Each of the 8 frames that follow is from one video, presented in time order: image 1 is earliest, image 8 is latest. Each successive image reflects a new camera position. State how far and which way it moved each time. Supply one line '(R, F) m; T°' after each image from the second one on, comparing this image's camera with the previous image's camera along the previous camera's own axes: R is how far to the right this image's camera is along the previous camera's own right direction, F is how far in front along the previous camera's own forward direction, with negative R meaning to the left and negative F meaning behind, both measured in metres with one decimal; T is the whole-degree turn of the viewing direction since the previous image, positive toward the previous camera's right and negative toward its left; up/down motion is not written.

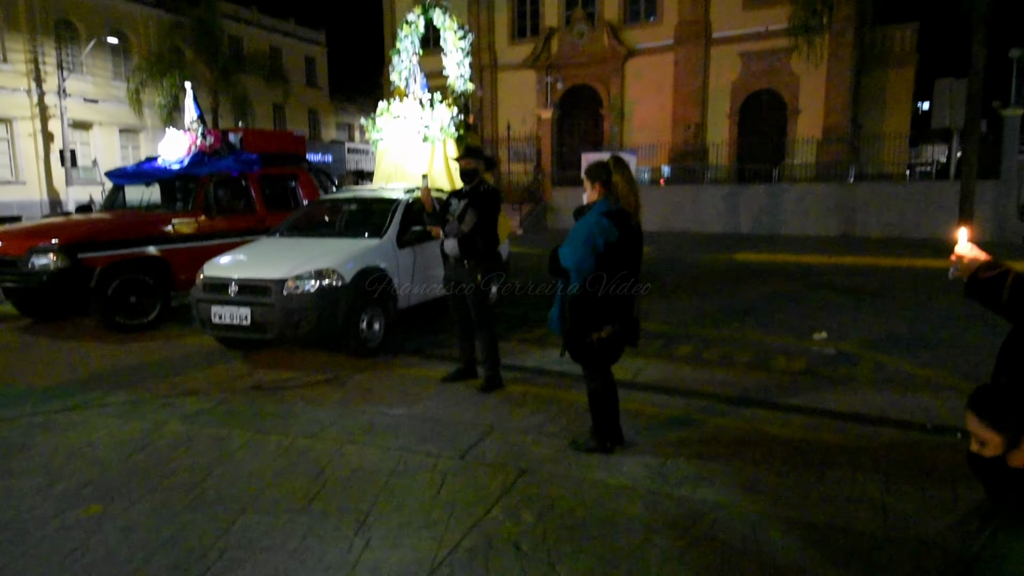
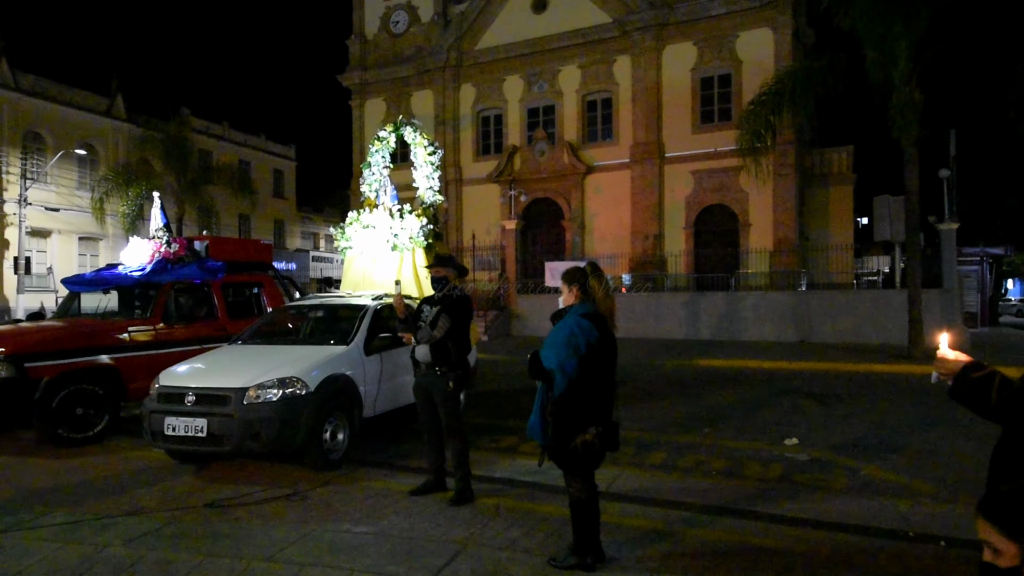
(-0.1, +0.1) m; +3°
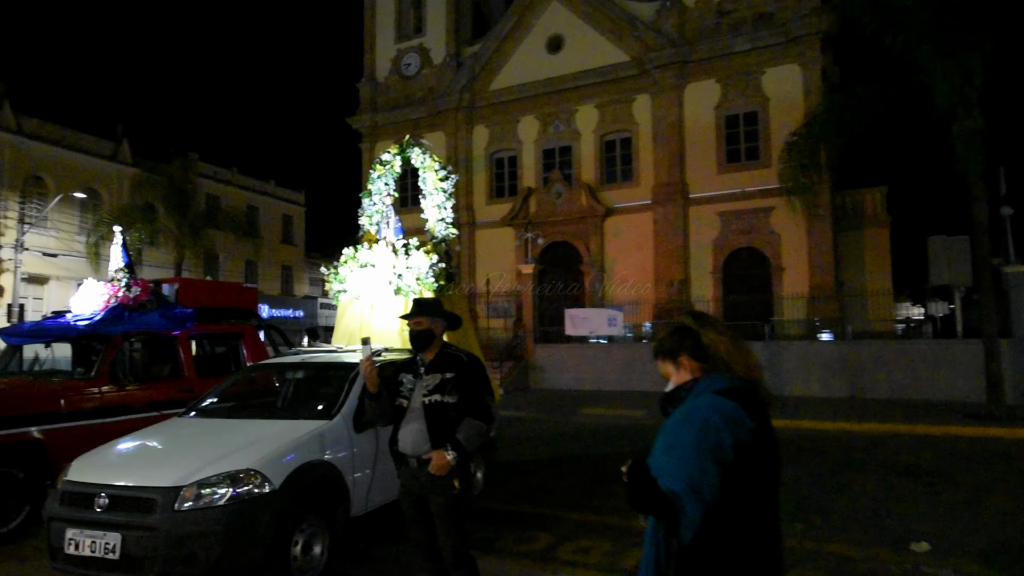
(-0.2, +1.7) m; -1°
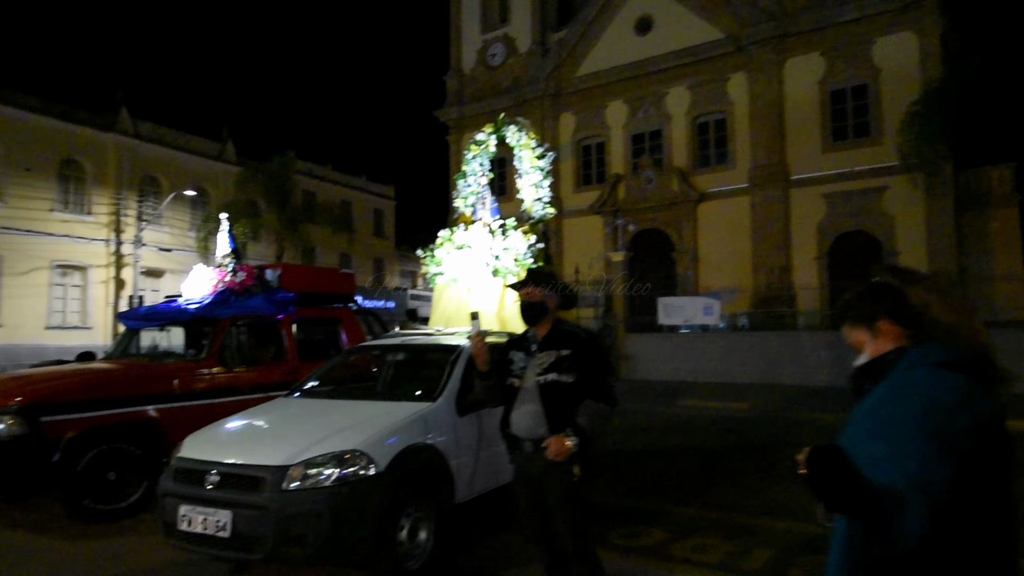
(-0.2, +0.3) m; -7°
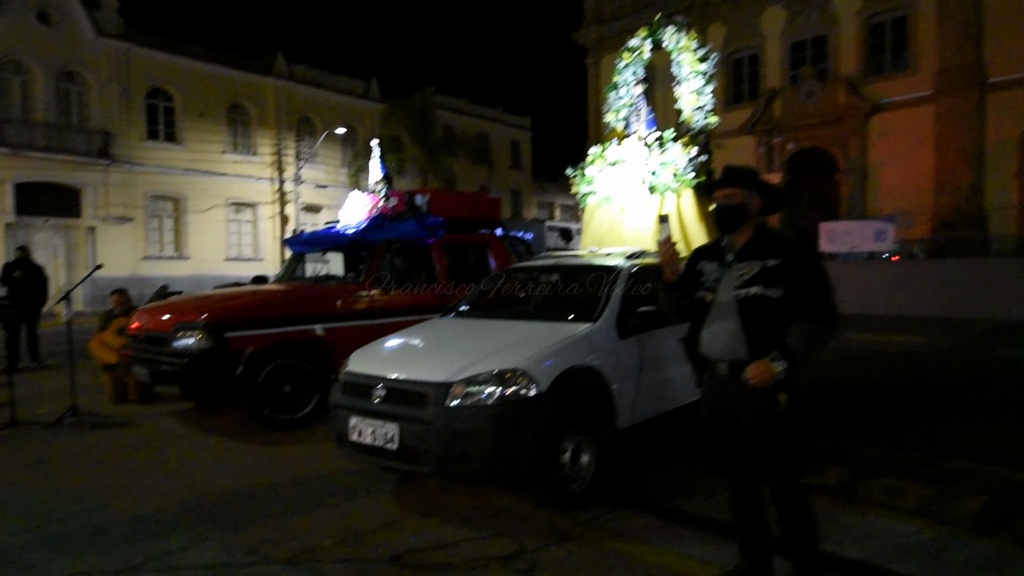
(-0.2, +0.3) m; -12°
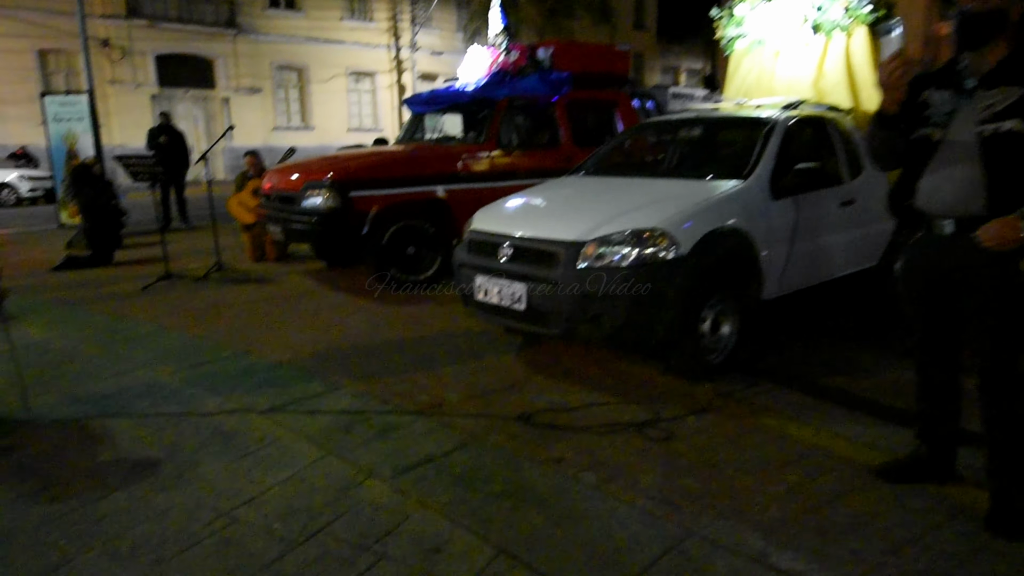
(-0.1, +0.3) m; -10°
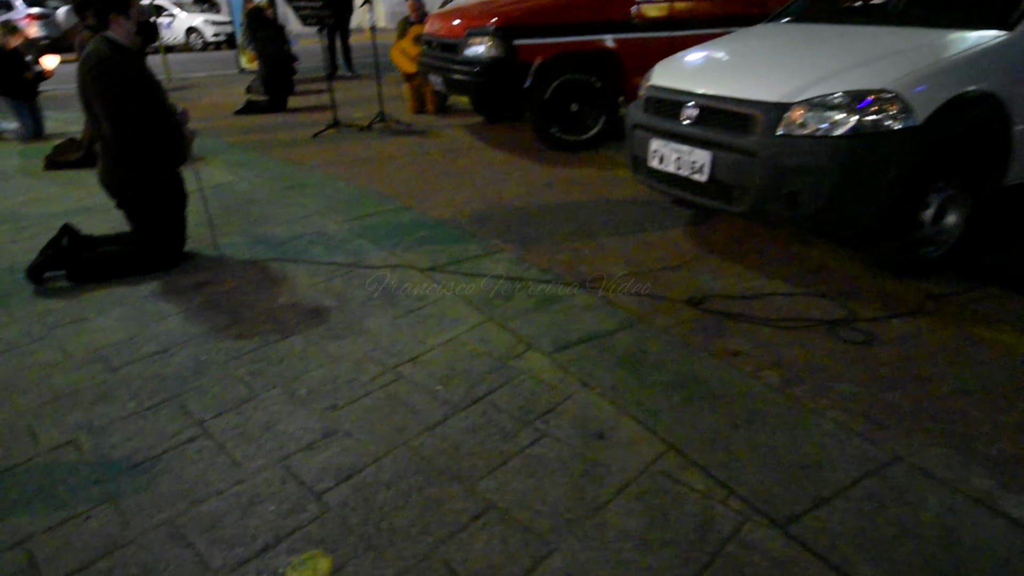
(-0.1, +0.3) m; -12°
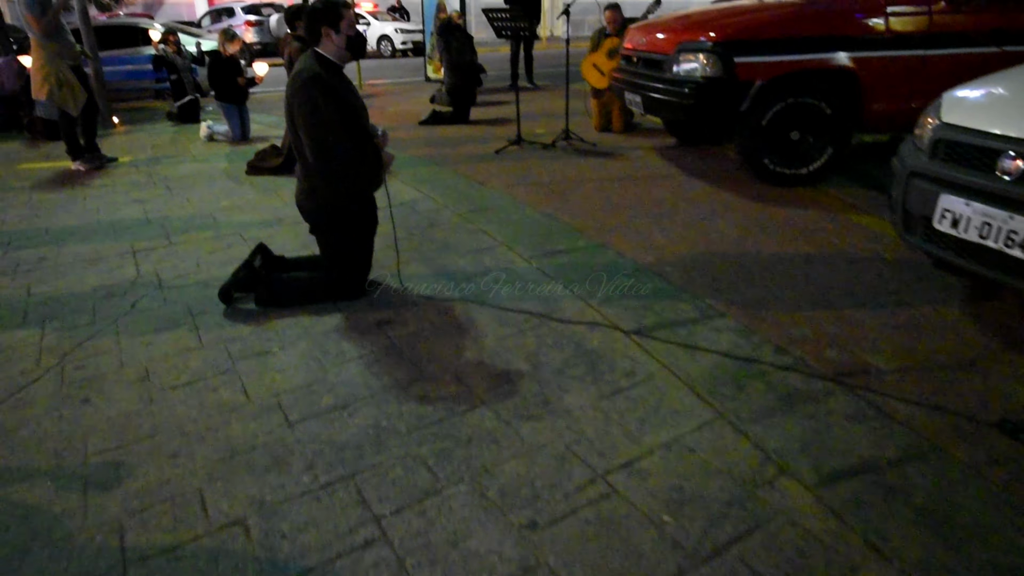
(-0.4, +0.5) m; -13°
